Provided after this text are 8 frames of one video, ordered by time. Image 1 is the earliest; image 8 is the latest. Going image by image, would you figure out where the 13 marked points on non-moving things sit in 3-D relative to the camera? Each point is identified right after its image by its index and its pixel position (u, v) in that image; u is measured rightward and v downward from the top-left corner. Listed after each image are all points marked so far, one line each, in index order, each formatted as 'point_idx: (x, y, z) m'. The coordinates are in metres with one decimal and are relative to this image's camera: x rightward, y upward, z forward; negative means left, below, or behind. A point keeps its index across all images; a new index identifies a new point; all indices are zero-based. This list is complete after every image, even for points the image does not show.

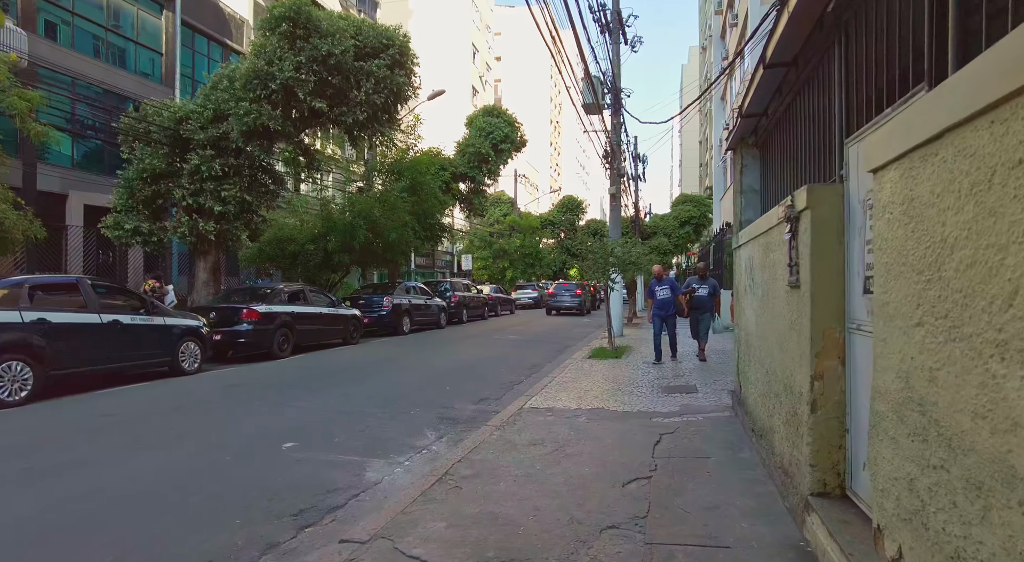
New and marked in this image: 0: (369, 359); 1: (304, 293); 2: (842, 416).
0: (-2.9, -1.6, +12.6) m
1: (-4.6, -0.3, +13.4) m
2: (+1.7, -0.7, +3.1) m
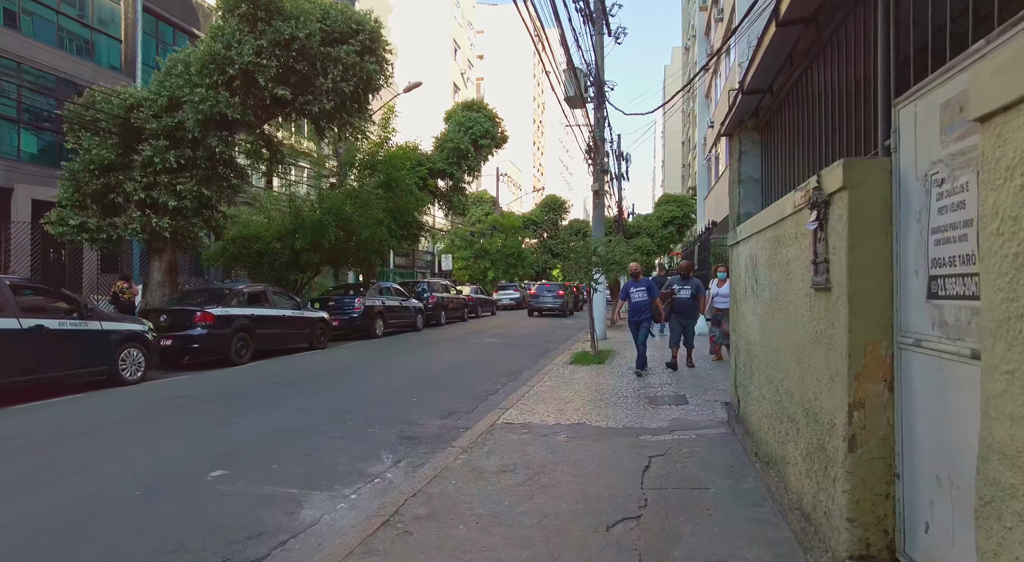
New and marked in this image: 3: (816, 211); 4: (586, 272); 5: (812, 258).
0: (-3.4, -1.6, +11.8) m
1: (-5.0, -0.3, +12.5) m
2: (+1.5, -0.7, +2.4) m
3: (+1.4, +0.3, +2.8) m
4: (+1.7, +0.3, +14.5) m
5: (+1.4, +0.1, +2.9) m
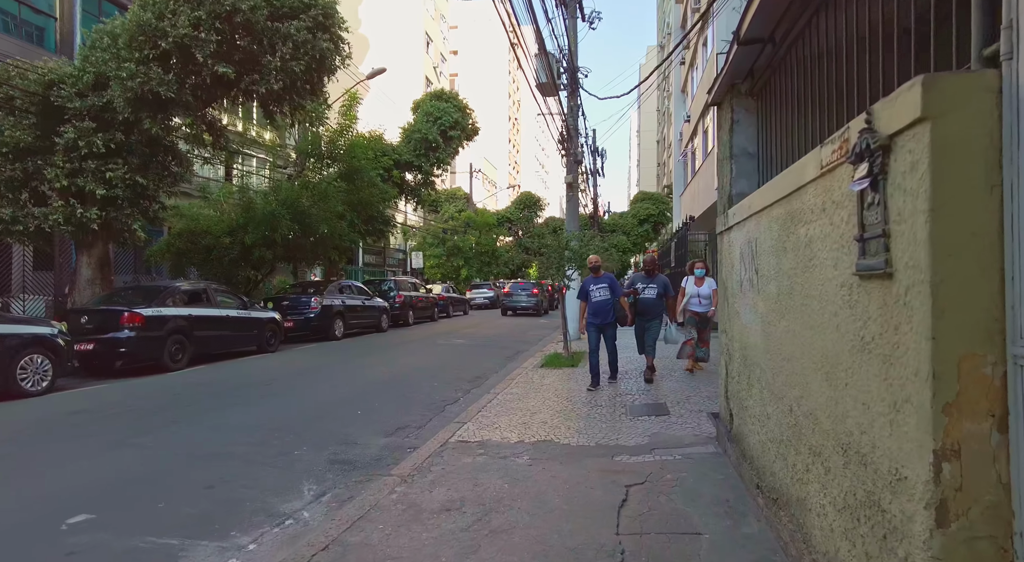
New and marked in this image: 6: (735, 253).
0: (-4.0, -1.6, +10.8) m
1: (-5.7, -0.2, +11.4) m
2: (+1.2, -0.6, +1.5) m
3: (+1.1, +0.4, +1.9) m
4: (+1.0, +0.3, +13.6) m
5: (+1.1, +0.2, +2.0) m
6: (+1.6, +0.2, +4.5) m
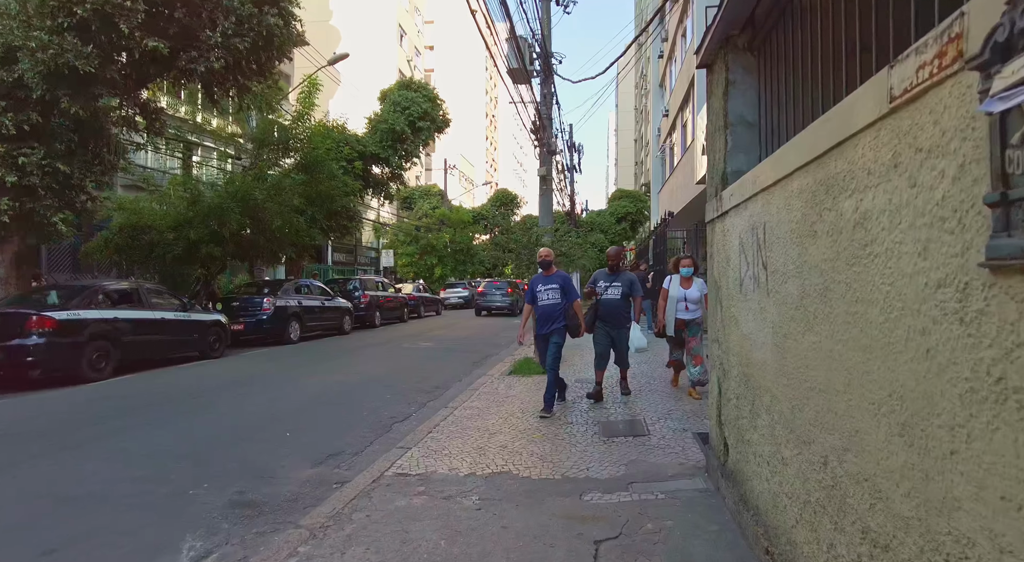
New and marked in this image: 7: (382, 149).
0: (-4.5, -1.5, +9.7) m
1: (-6.2, -0.2, +10.3) m
2: (+1.0, -0.6, +0.7) m
3: (+0.9, +0.4, +1.0) m
4: (+0.3, +0.3, +12.7) m
5: (+0.9, +0.2, +1.1) m
6: (+1.3, +0.2, +3.6) m
7: (-4.2, +4.3, +19.7) m
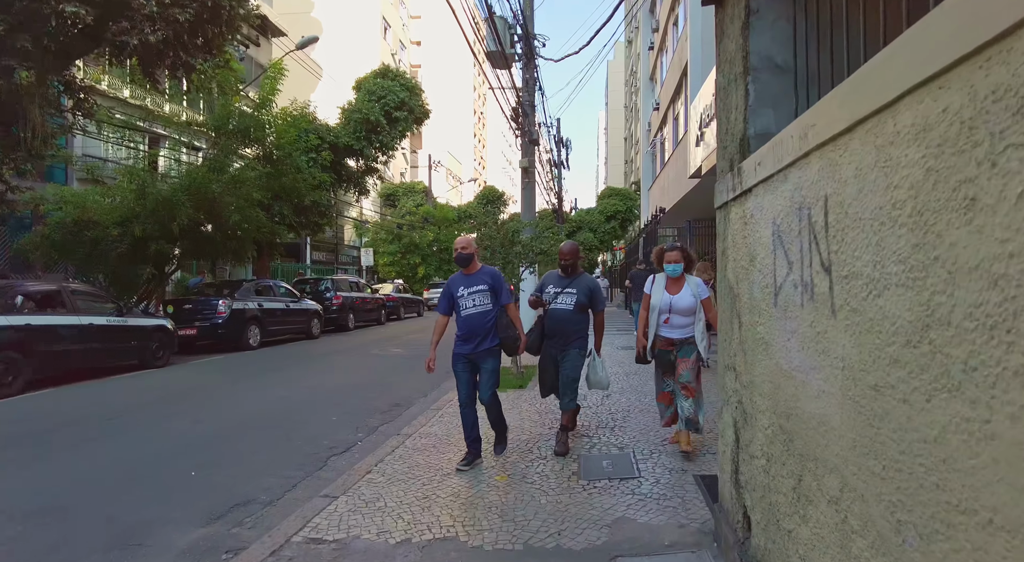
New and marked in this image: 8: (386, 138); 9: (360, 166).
0: (-4.9, -1.6, +8.5) m
1: (-6.6, -0.2, +9.1) m
2: (+0.7, -0.7, -0.4) m
3: (+0.6, +0.3, -0.1) m
4: (-0.1, +0.3, +11.6) m
5: (+0.6, +0.1, 0.0) m
6: (+1.0, +0.2, +2.5) m
7: (-4.7, +4.3, +18.5) m
8: (-4.0, +4.5, +19.4) m
9: (-4.8, +3.6, +19.4) m
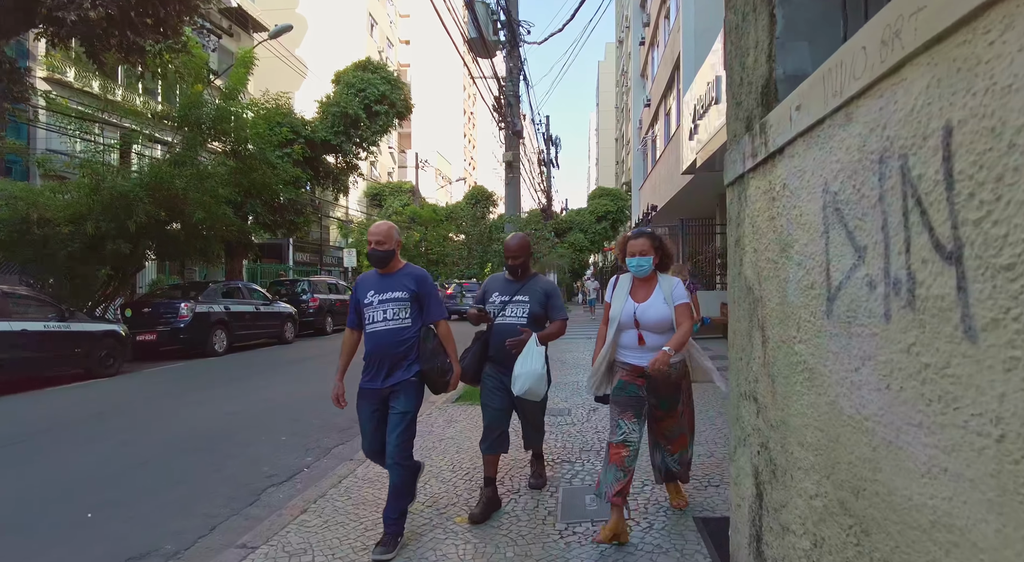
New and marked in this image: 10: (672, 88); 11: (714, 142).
0: (-5.2, -1.6, +7.7) m
1: (-6.9, -0.2, +8.2) m
2: (+0.6, -0.6, -1.2) m
3: (+0.4, +0.4, -0.9) m
4: (-0.4, +0.3, +10.8) m
5: (+0.5, +0.2, -0.7) m
6: (+0.8, +0.2, +1.7) m
7: (-5.2, +4.2, +17.7) m
8: (-4.4, +4.5, +18.6) m
9: (-5.3, +3.6, +18.6) m
10: (+5.1, +6.1, +19.5) m
11: (+3.7, +2.6, +11.4) m
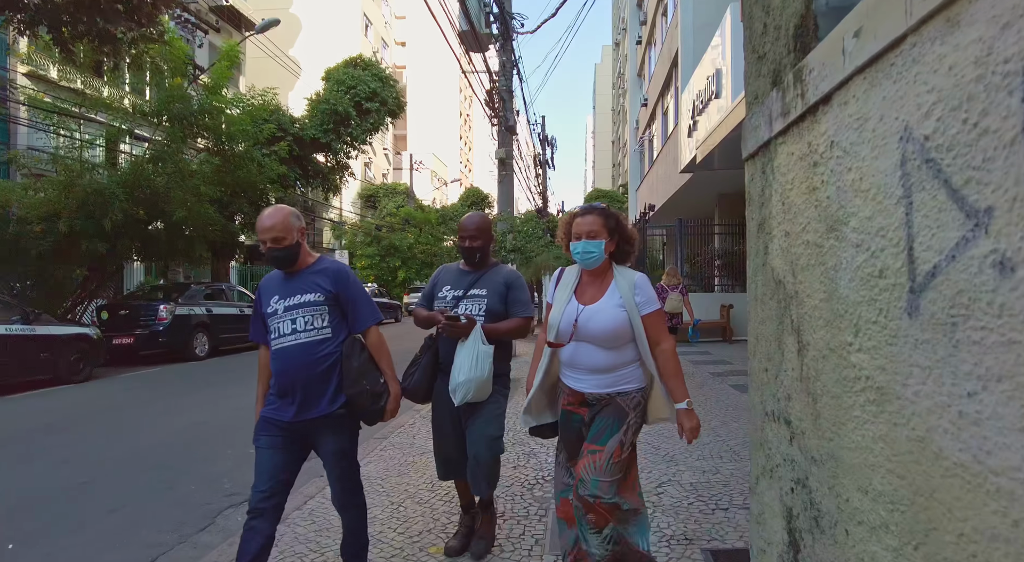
0: (-5.3, -1.6, +7.2) m
1: (-7.0, -0.2, +7.7) m
2: (+0.5, -0.6, -1.7) m
3: (+0.4, +0.4, -1.3) m
4: (-0.6, +0.3, +10.4) m
5: (+0.4, +0.2, -1.2) m
6: (+0.7, +0.2, +1.3) m
7: (-5.3, +4.2, +17.2) m
8: (-4.6, +4.4, +18.1) m
9: (-5.4, +3.5, +18.1) m
10: (+4.9, +6.1, +19.1) m
11: (+3.6, +2.6, +11.0) m
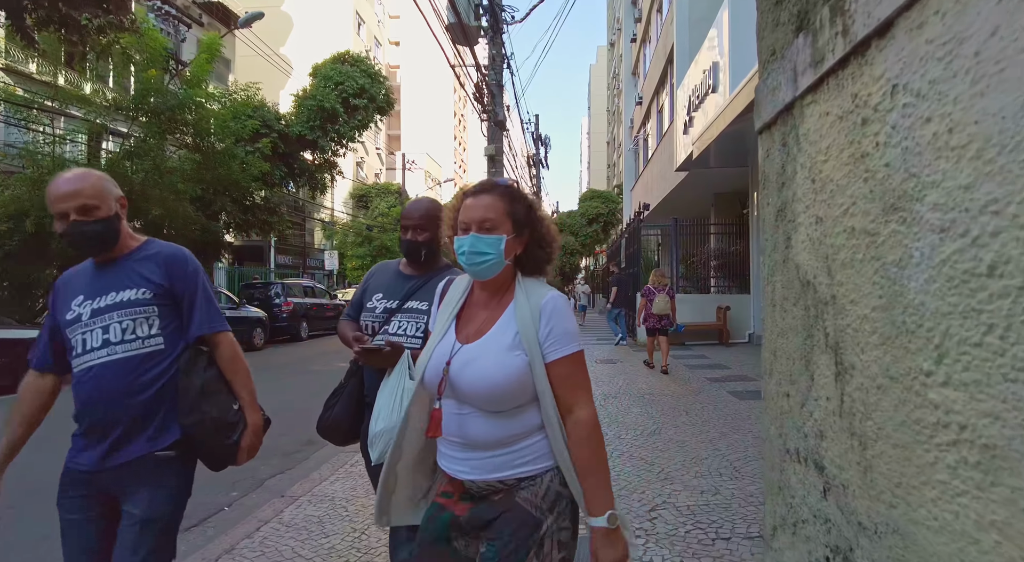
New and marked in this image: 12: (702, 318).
0: (-5.5, -1.6, +6.7) m
1: (-7.2, -0.2, +7.2) m
2: (+0.4, -0.6, -2.1) m
3: (+0.3, +0.4, -1.7) m
4: (-0.7, +0.3, +10.0) m
5: (+0.3, +0.2, -1.6) m
6: (+0.6, +0.2, +0.9) m
7: (-5.6, +4.1, +16.7) m
8: (-4.8, +4.4, +17.7) m
9: (-5.7, +3.5, +17.6) m
10: (+4.7, +6.0, +18.7) m
11: (+3.4, +2.6, +10.6) m
12: (+4.4, -0.9, +14.3) m
